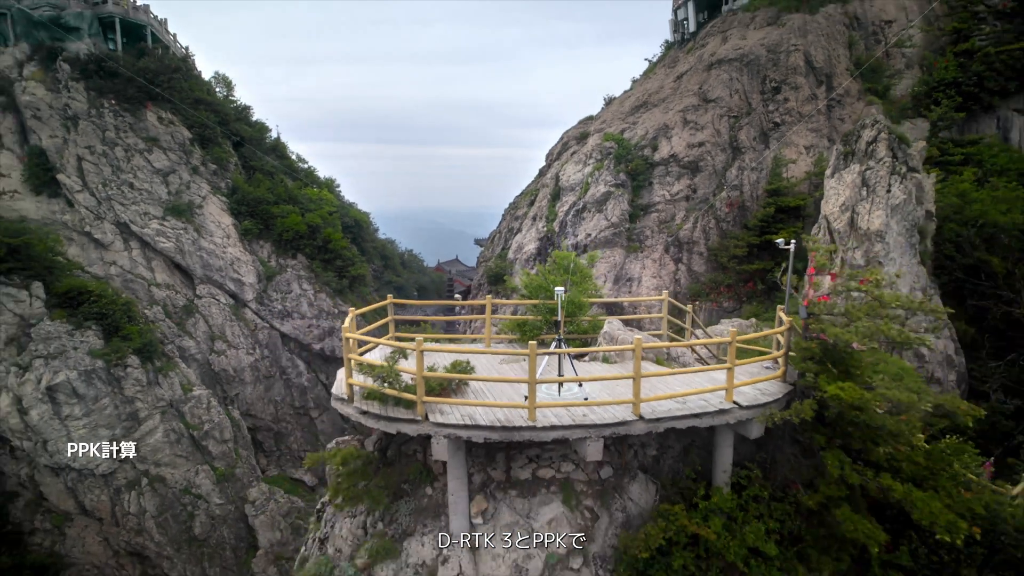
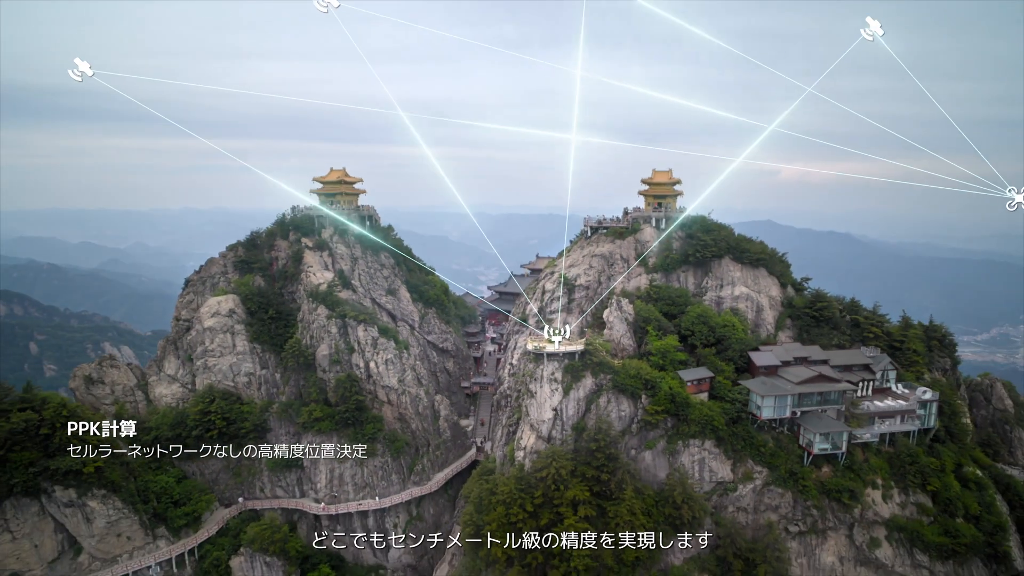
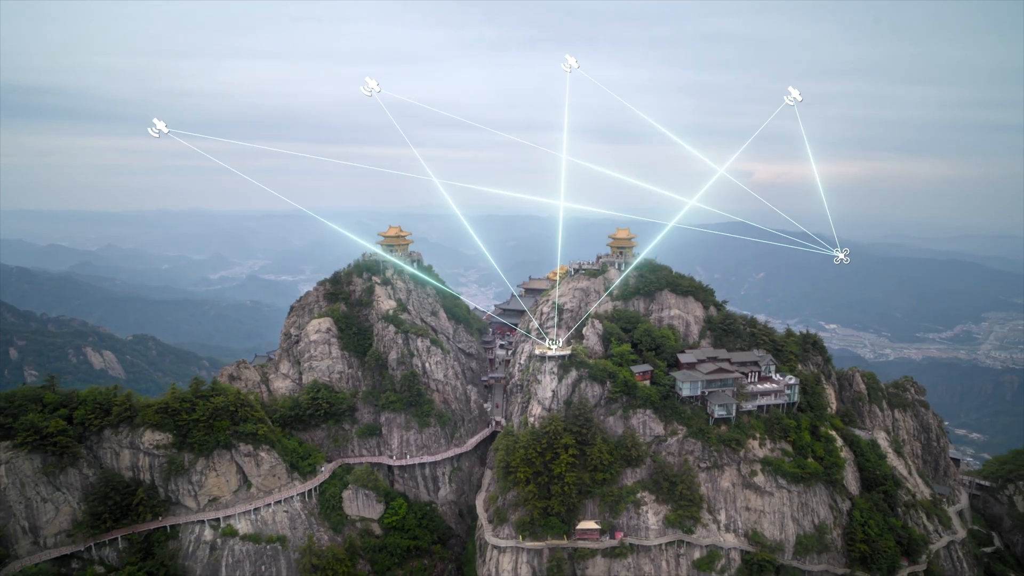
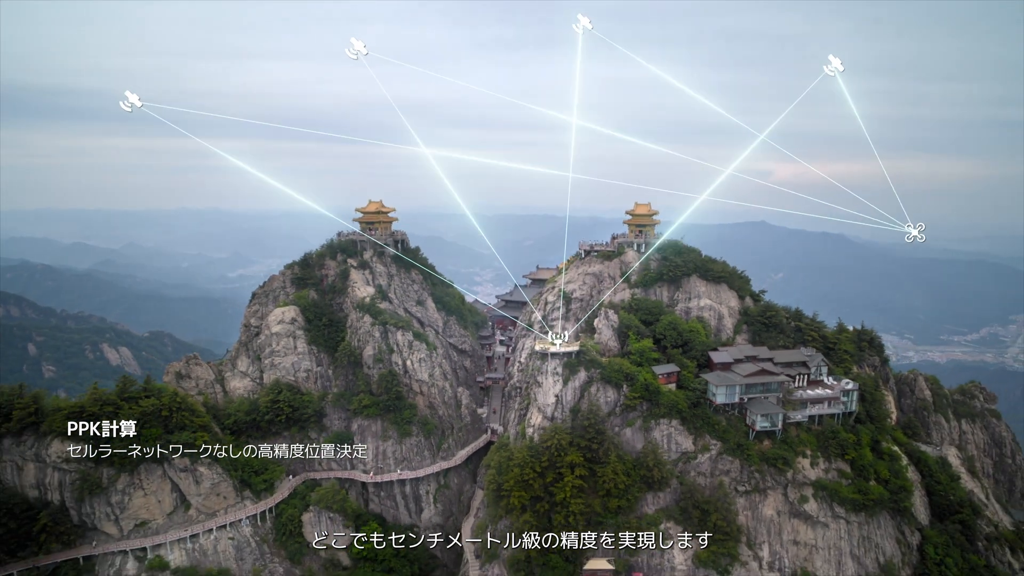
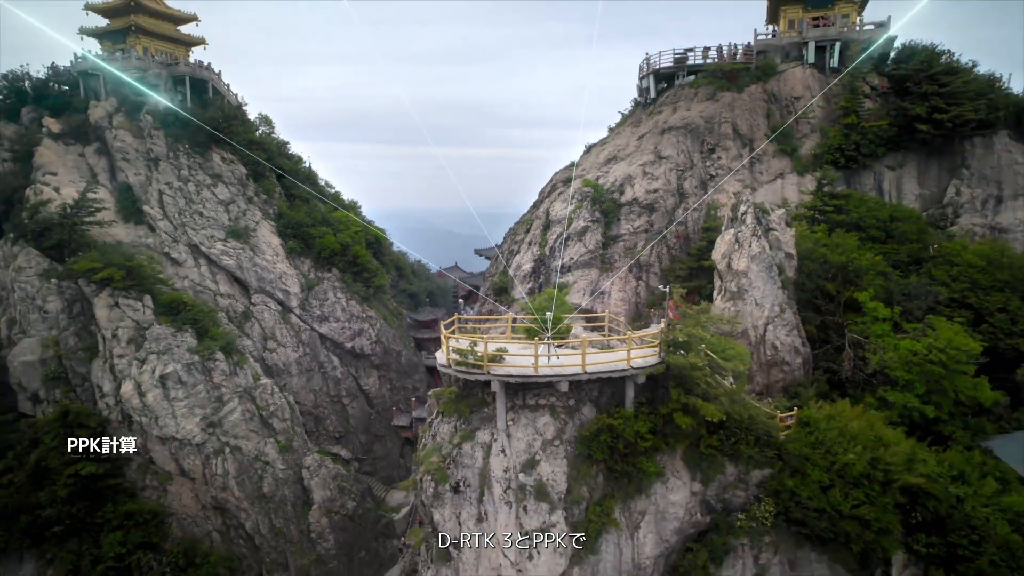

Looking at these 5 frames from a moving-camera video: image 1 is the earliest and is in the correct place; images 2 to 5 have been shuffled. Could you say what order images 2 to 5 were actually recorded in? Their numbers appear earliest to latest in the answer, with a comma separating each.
5, 2, 4, 3
